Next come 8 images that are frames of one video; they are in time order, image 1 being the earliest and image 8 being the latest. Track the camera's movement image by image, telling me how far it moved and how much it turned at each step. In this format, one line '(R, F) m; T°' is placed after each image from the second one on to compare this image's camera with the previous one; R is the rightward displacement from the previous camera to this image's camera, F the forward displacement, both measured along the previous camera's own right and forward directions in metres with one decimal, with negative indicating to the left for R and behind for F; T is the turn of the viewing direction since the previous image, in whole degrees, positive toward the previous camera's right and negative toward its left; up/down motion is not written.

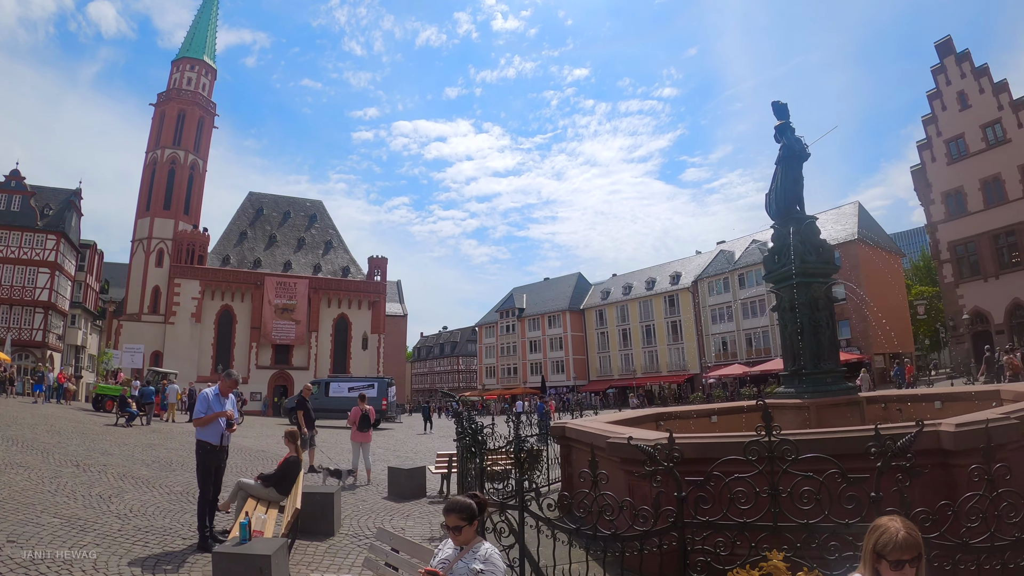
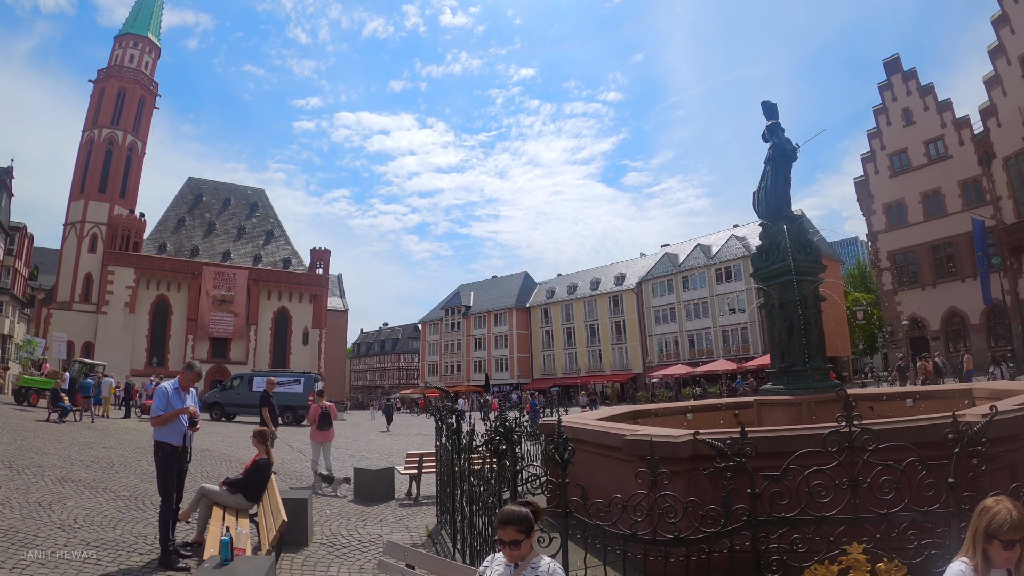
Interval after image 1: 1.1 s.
(-0.4, +0.3) m; +5°
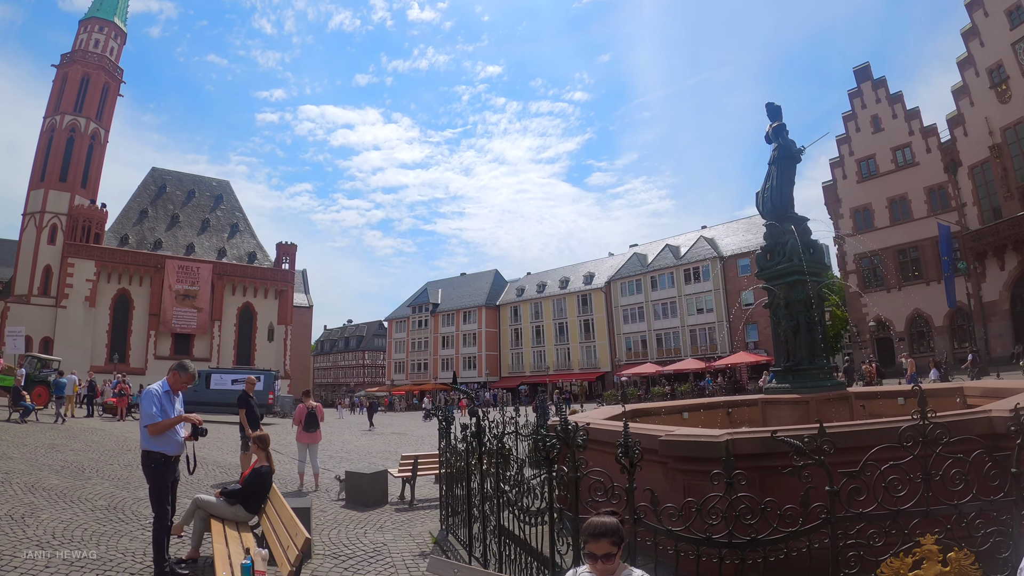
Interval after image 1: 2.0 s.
(-0.4, +0.3) m; +3°
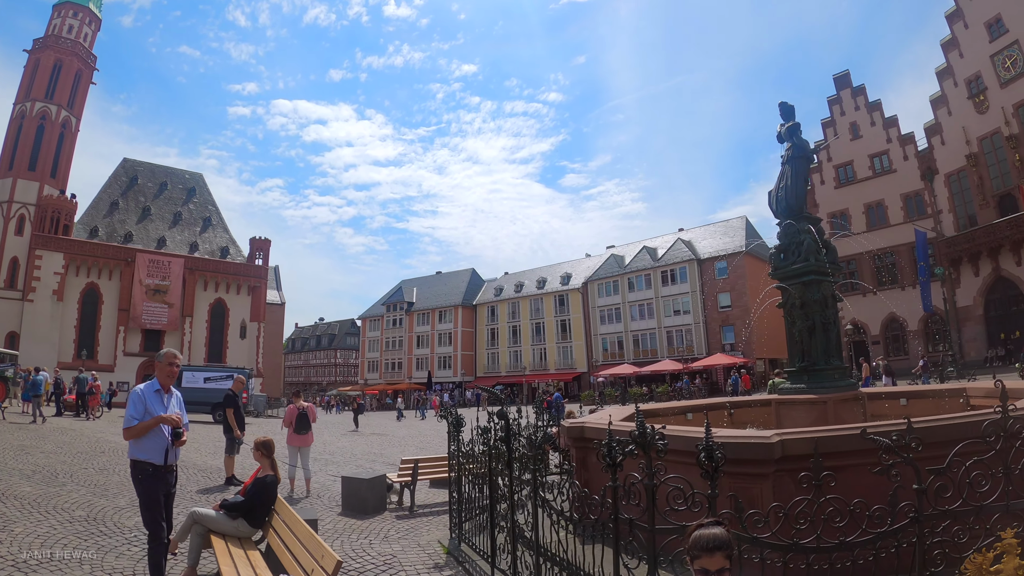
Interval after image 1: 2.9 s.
(-0.4, +0.3) m; +2°
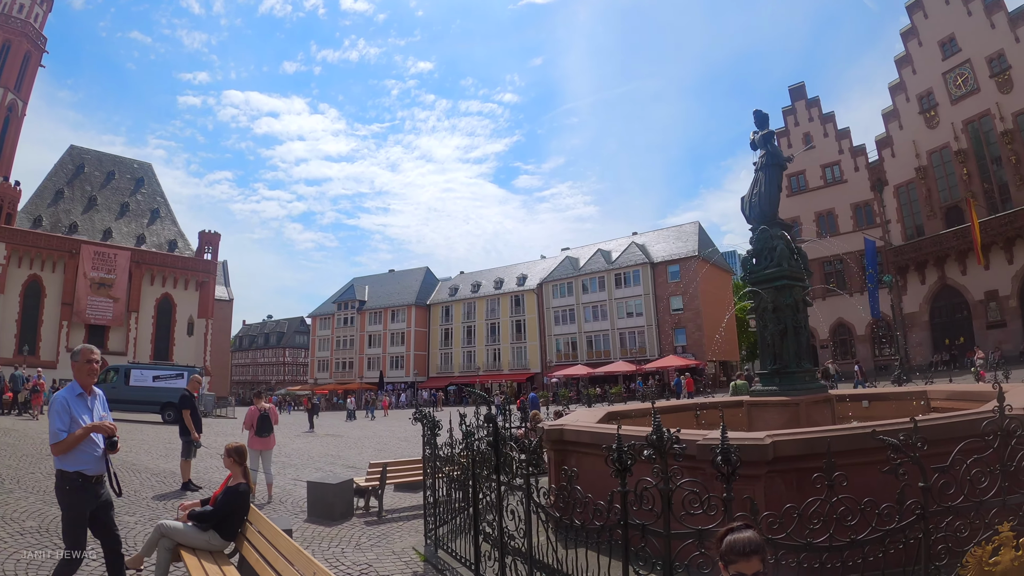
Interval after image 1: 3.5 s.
(-0.2, +0.1) m; +4°
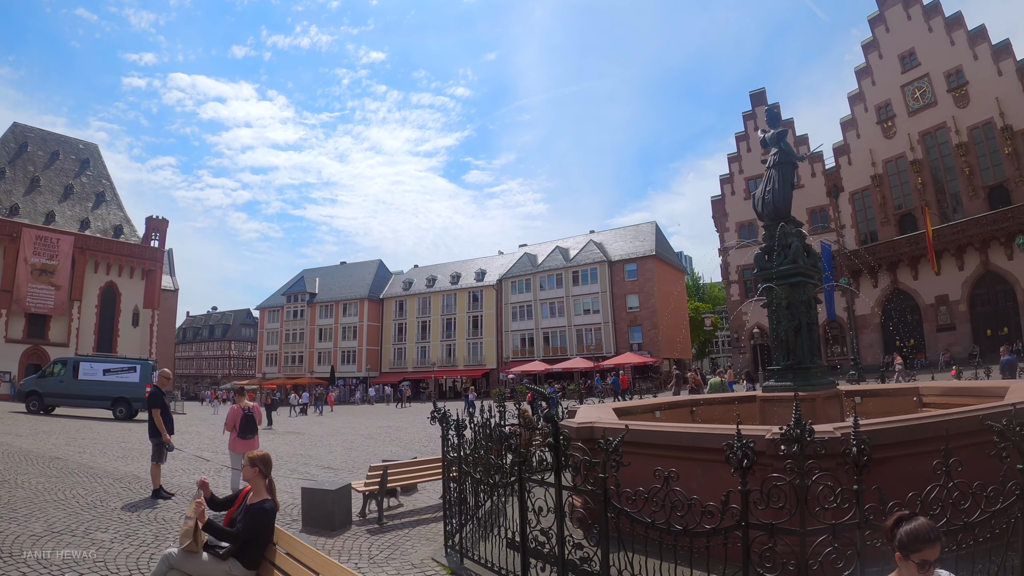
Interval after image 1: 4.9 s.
(-0.7, +0.4) m; +4°
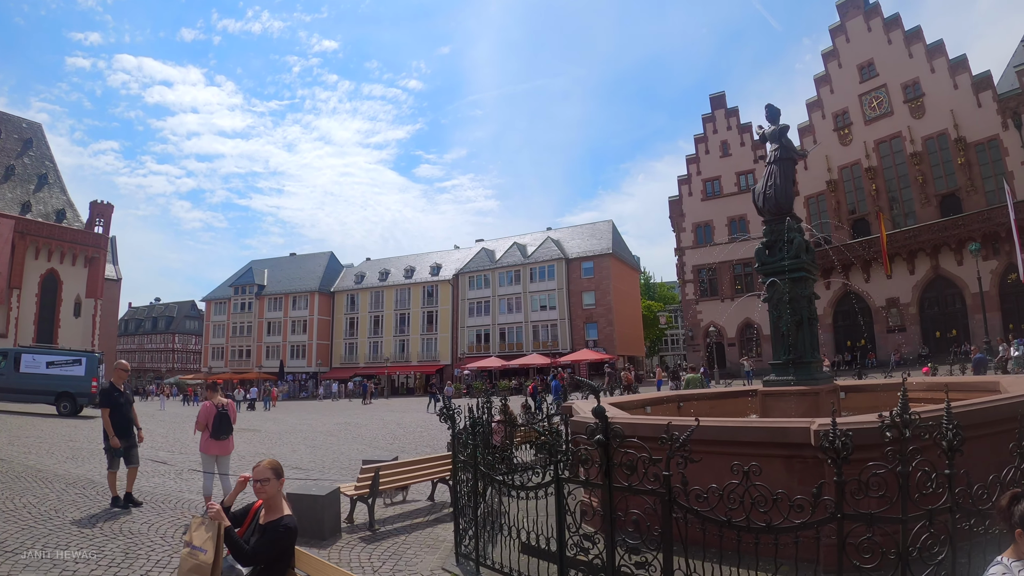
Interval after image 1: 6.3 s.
(-0.6, +0.4) m; +4°
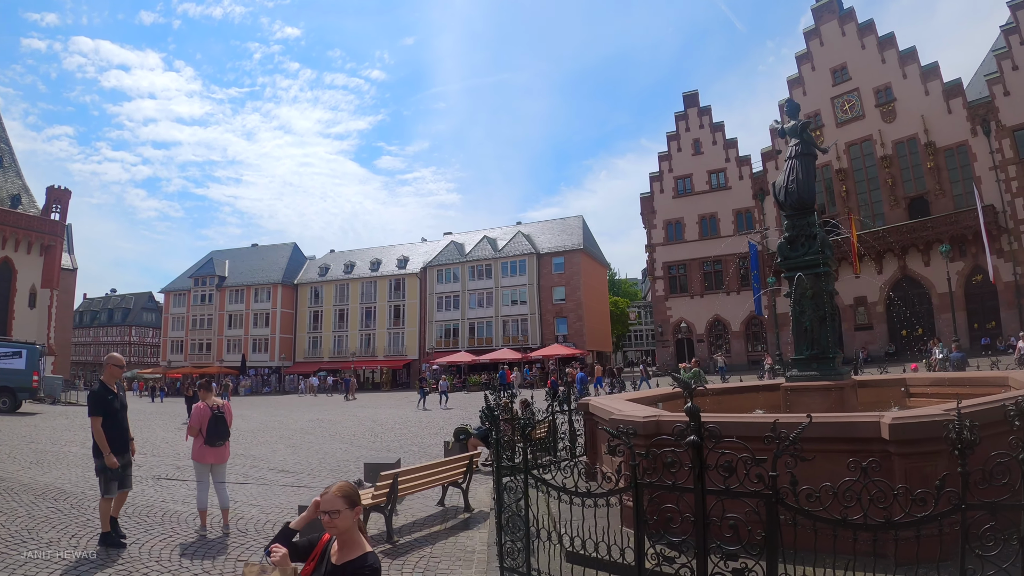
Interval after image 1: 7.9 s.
(-0.6, +0.1) m; +3°
